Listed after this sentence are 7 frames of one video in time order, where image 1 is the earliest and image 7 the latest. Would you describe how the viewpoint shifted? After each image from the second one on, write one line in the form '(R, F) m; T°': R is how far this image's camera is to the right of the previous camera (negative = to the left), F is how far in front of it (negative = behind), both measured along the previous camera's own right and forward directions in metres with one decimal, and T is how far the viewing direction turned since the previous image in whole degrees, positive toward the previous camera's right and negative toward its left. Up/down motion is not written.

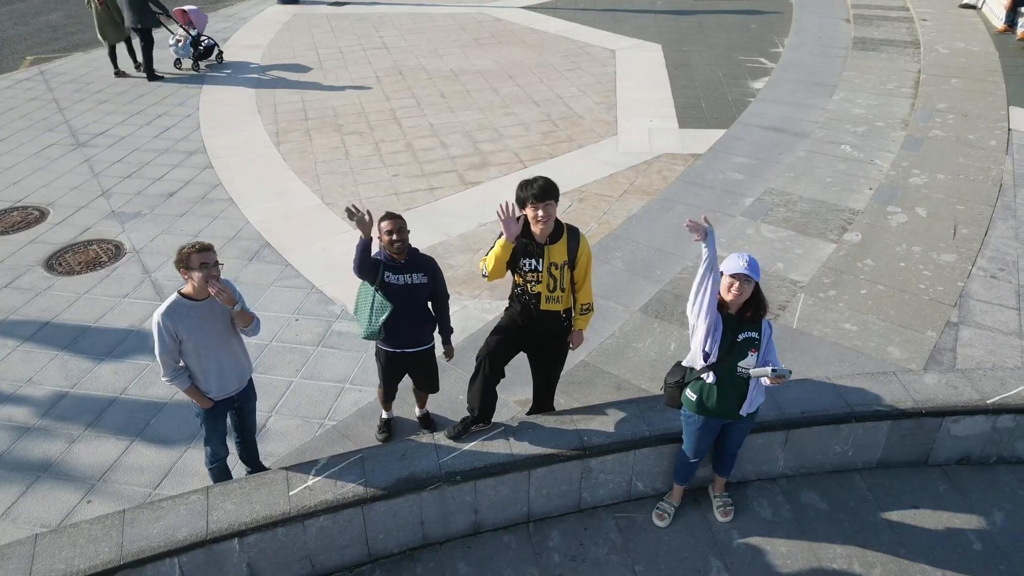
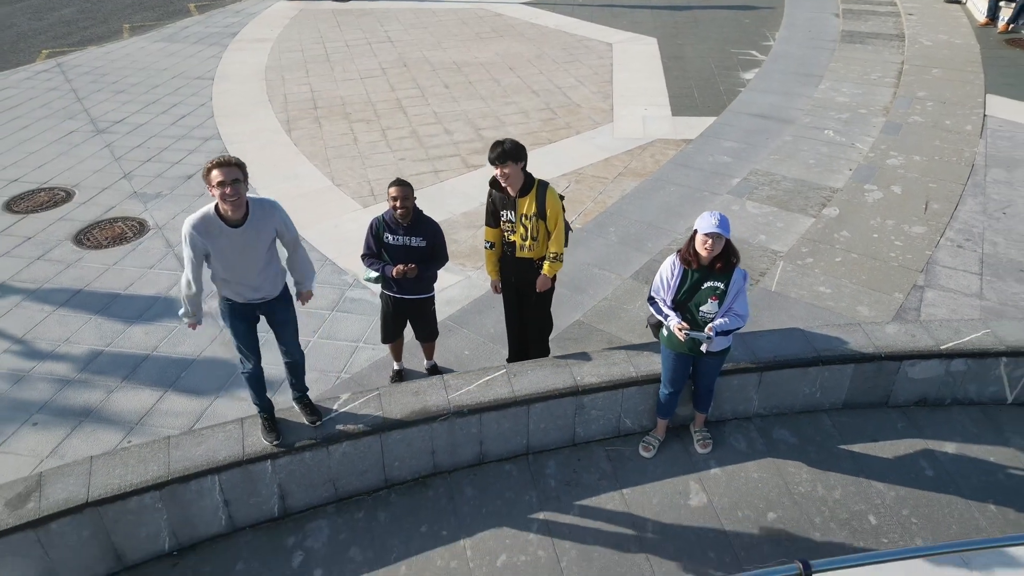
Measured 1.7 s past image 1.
(0.0, -0.4) m; 0°
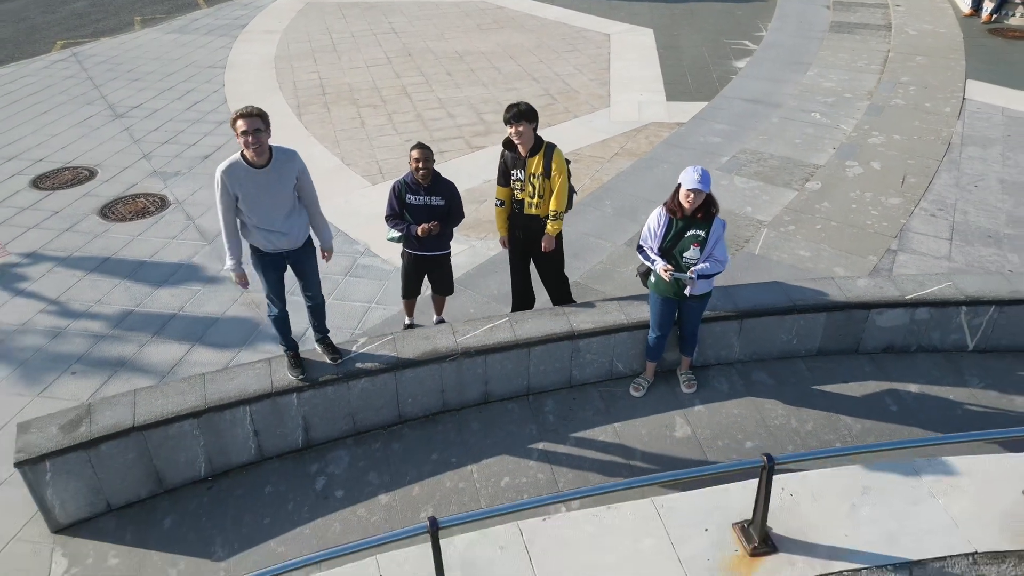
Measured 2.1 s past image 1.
(0.0, -0.4) m; 0°
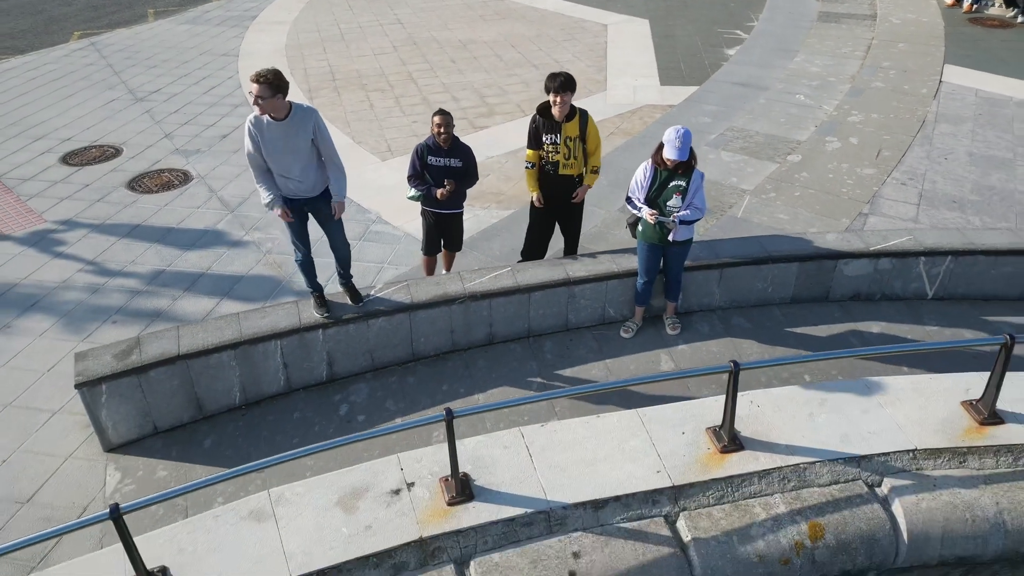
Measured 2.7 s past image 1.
(0.0, -0.4) m; 0°
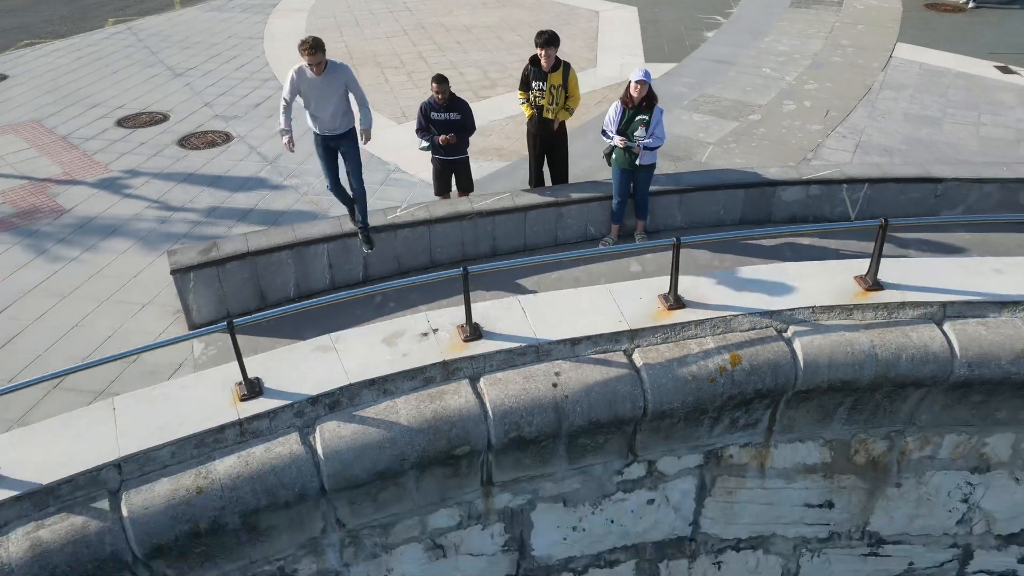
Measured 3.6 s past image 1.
(0.0, -1.0) m; 0°
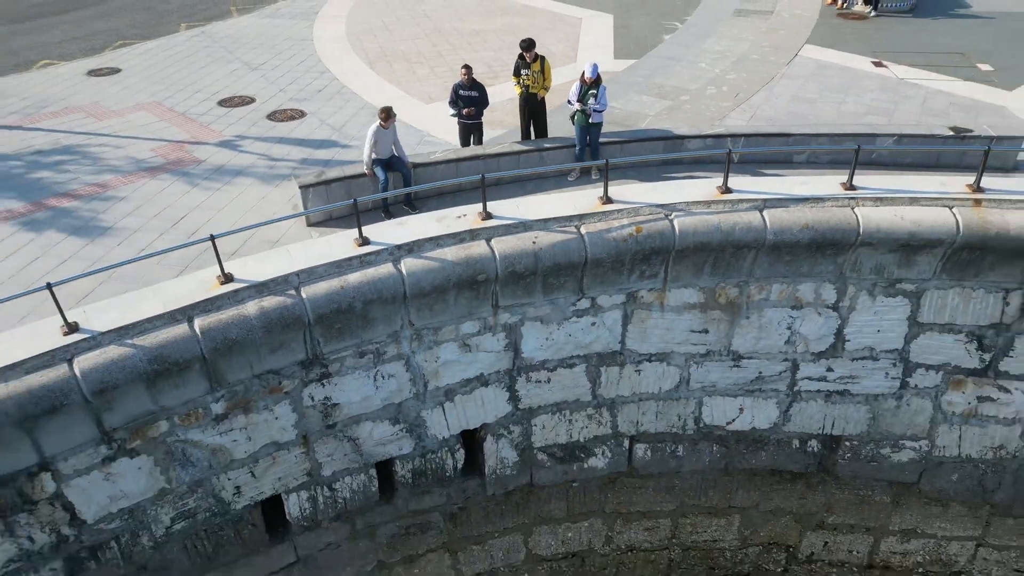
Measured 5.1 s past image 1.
(0.0, -2.9) m; 0°
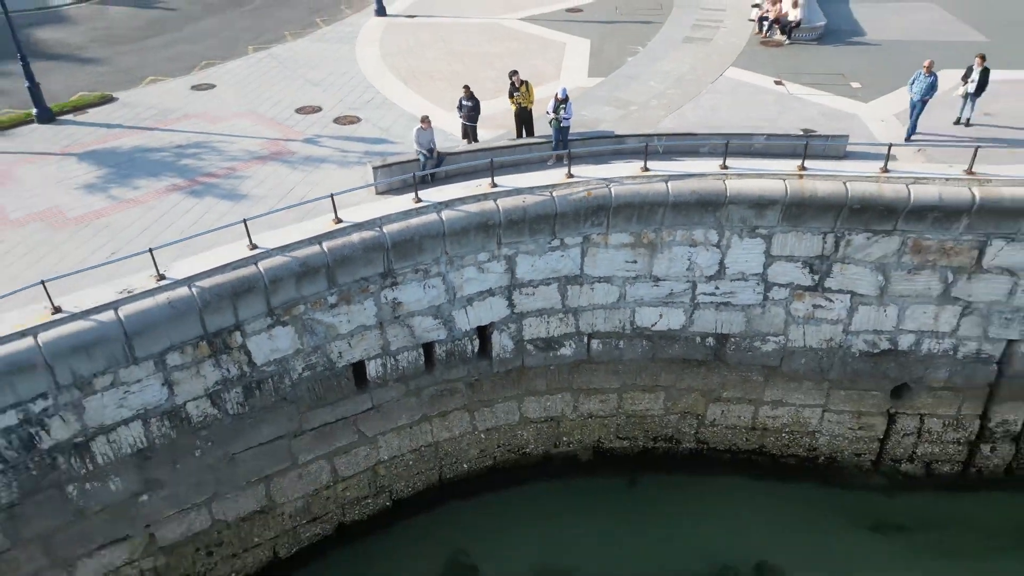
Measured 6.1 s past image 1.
(0.0, -4.1) m; 0°
